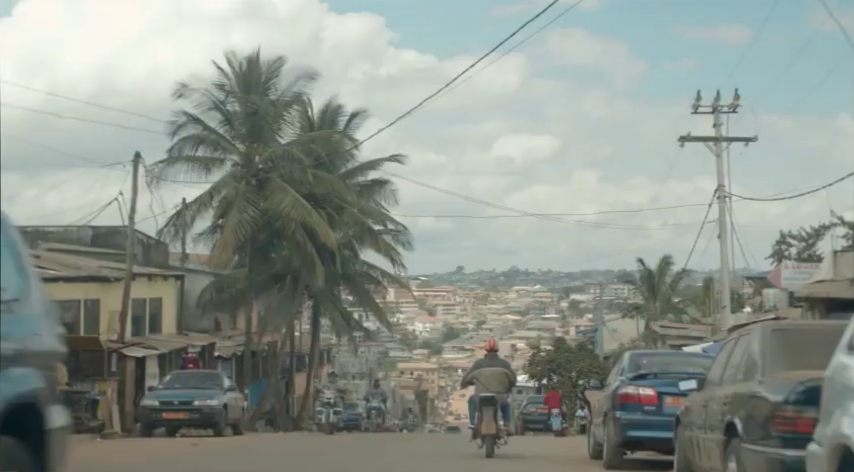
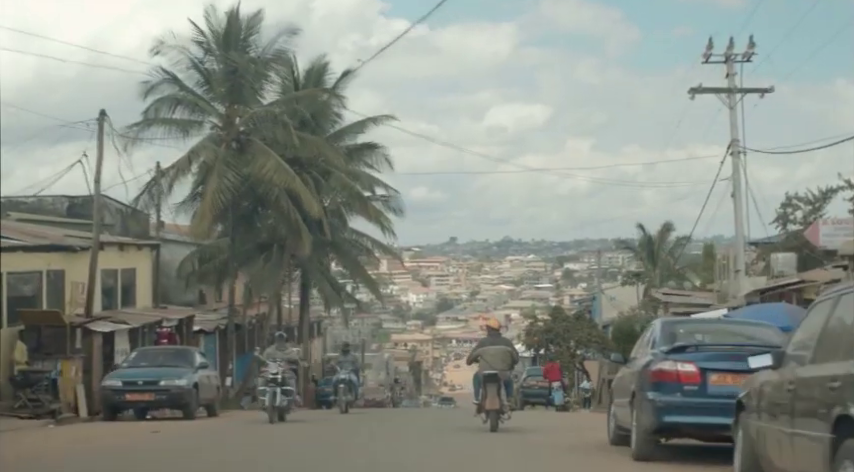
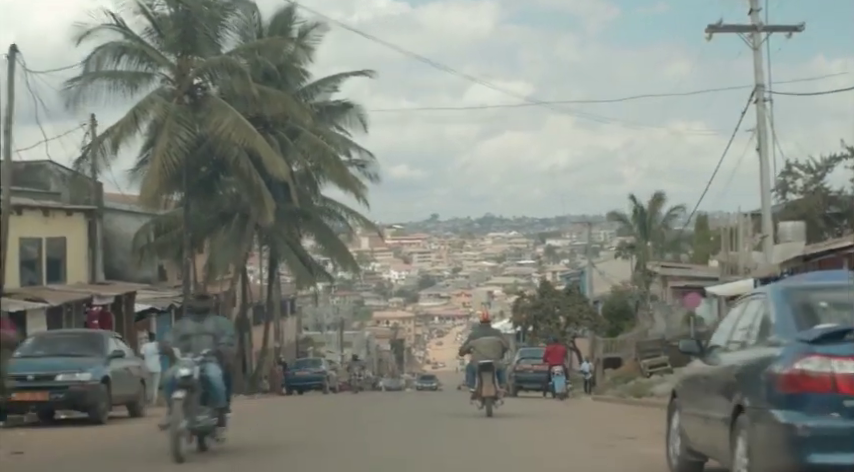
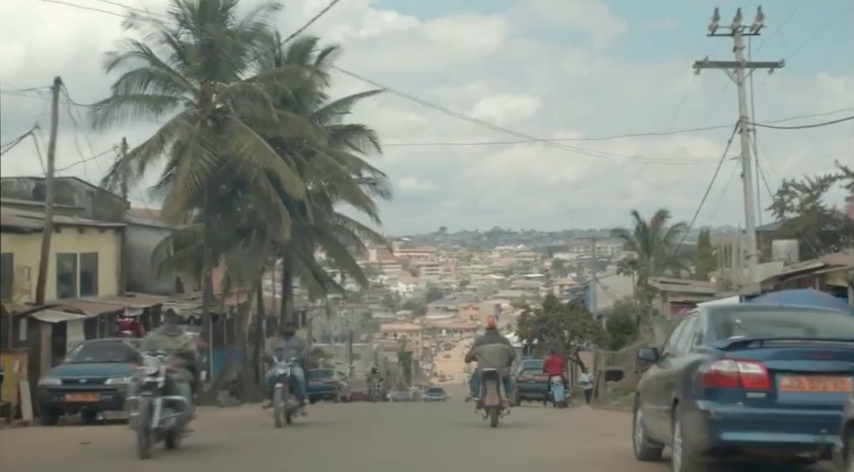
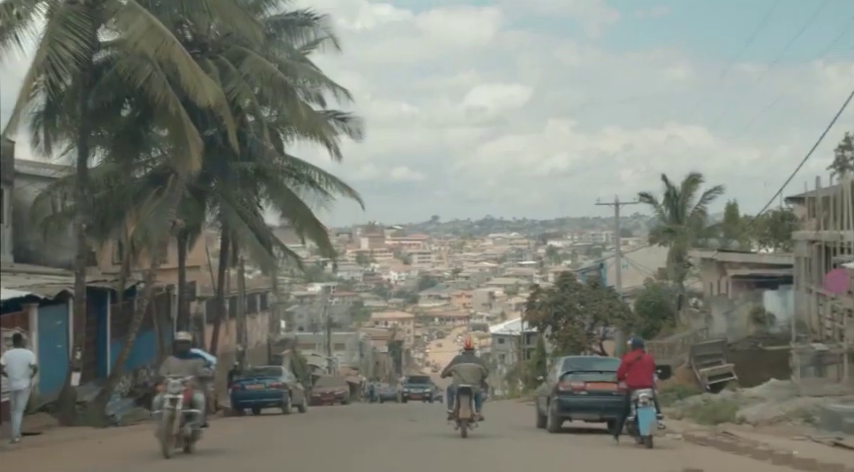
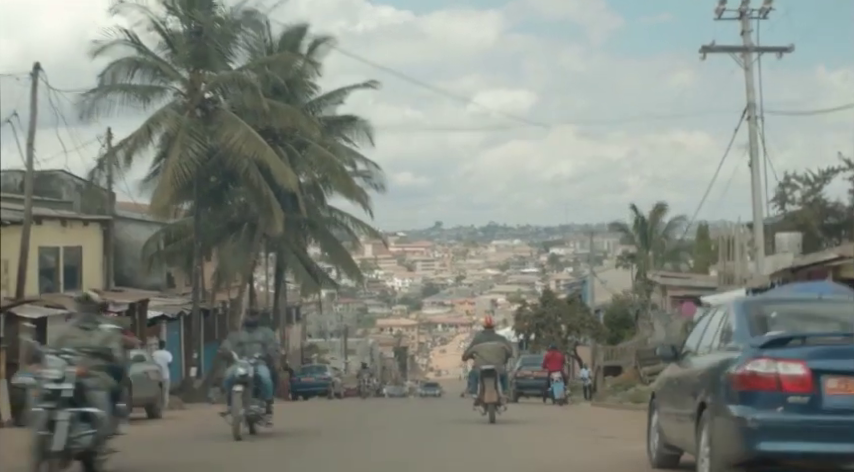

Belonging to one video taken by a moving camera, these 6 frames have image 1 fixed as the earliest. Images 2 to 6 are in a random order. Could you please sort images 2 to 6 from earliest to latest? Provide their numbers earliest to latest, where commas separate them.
2, 4, 6, 3, 5
